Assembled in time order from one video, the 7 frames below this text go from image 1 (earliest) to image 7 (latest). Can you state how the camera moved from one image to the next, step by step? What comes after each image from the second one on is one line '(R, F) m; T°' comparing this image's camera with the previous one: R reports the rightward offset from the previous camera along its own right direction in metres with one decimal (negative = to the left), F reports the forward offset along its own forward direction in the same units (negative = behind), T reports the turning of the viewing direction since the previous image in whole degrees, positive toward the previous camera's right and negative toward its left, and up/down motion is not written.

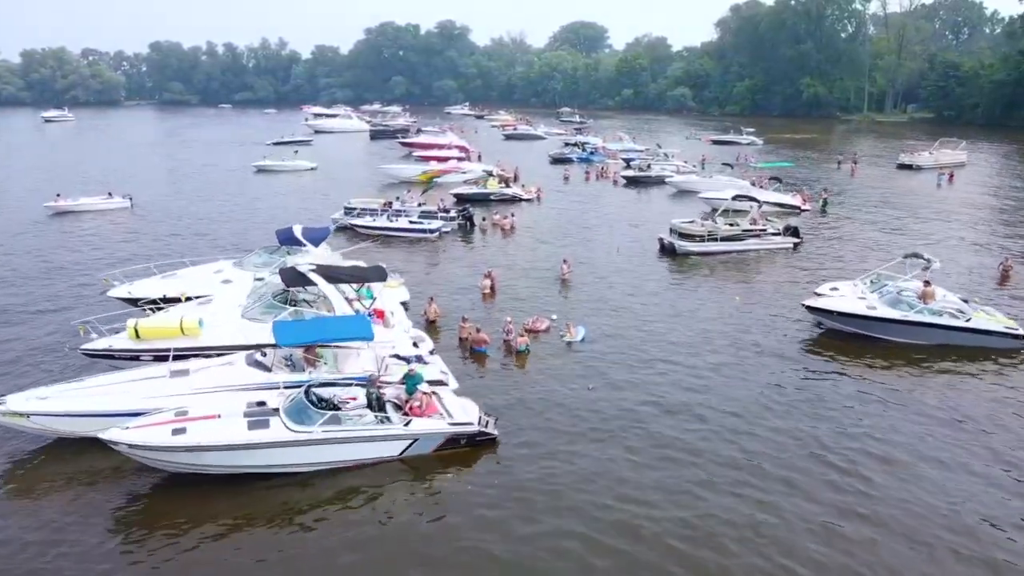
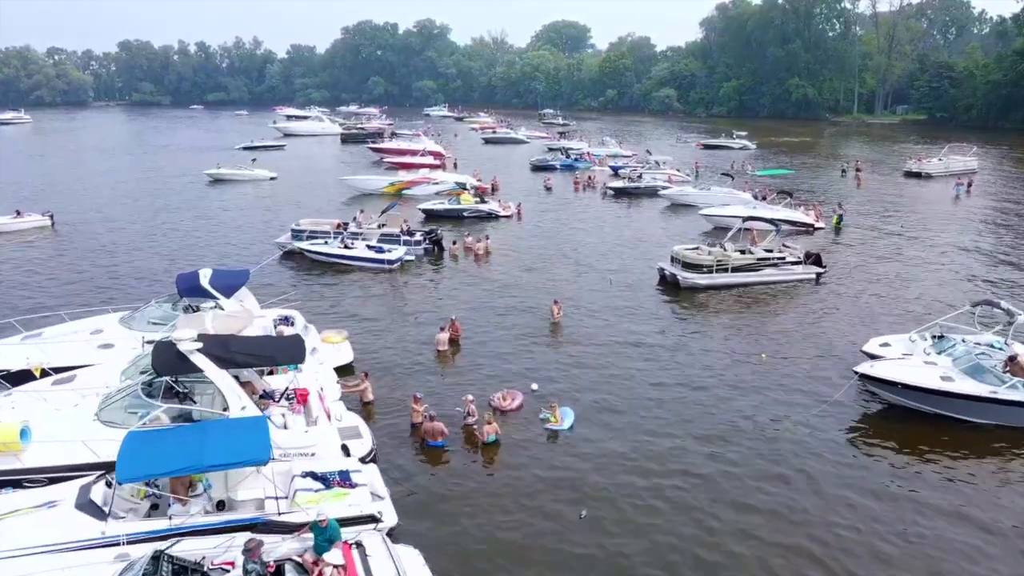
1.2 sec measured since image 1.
(+0.5, +6.6) m; +1°
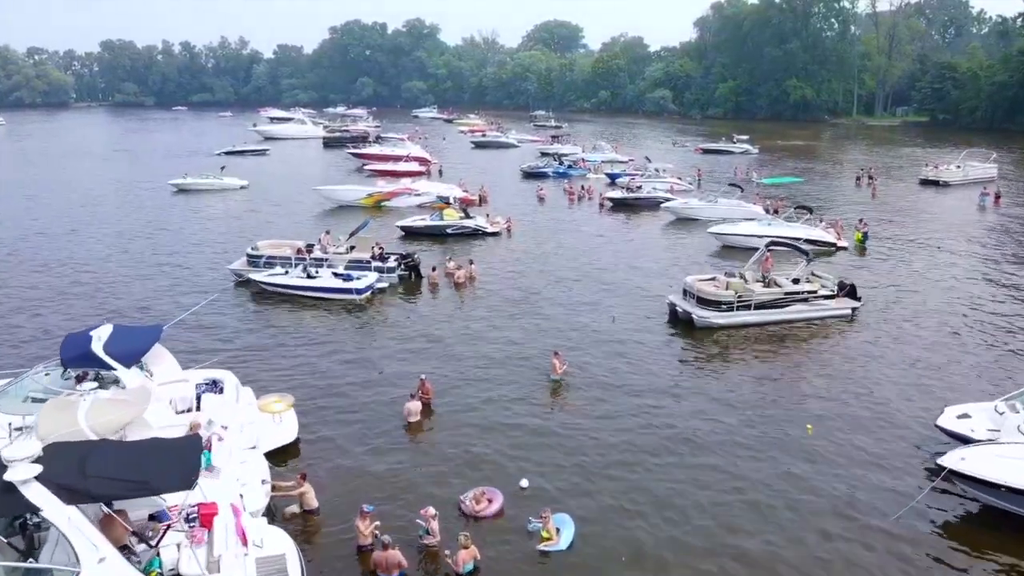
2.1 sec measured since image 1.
(+0.3, +5.2) m; +1°
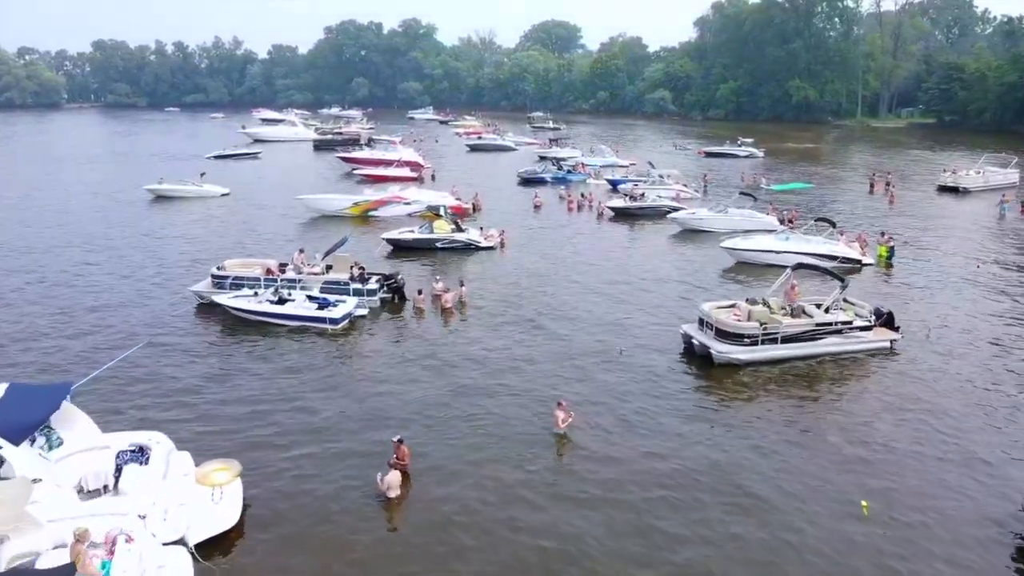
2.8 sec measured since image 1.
(+0.2, +3.7) m; 0°
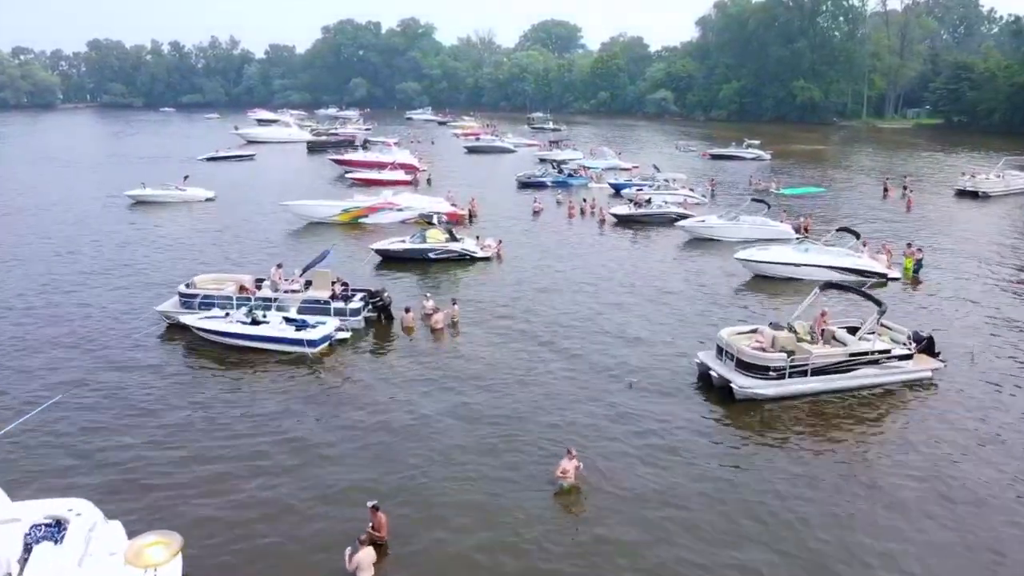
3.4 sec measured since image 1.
(+0.1, +3.0) m; 0°
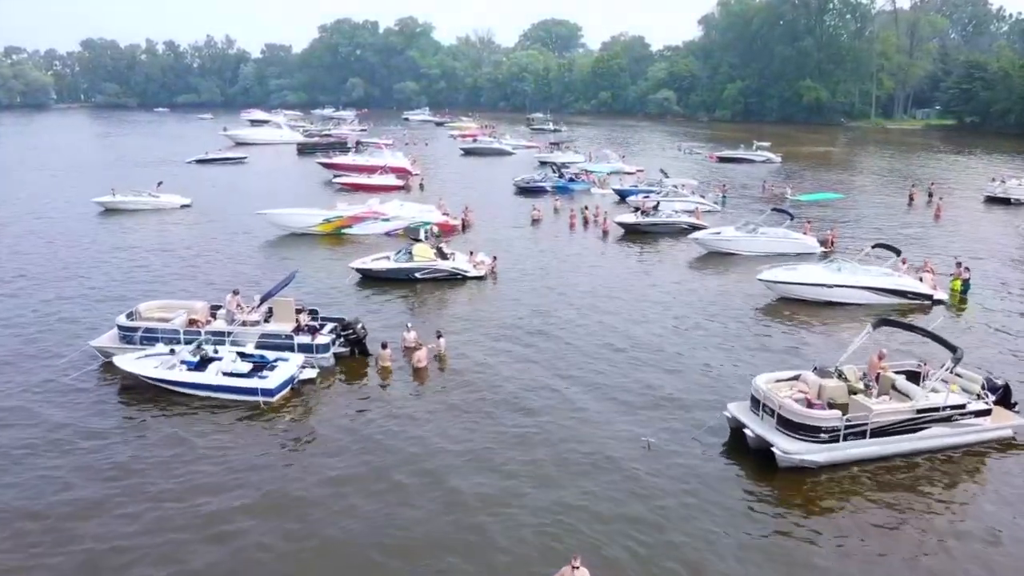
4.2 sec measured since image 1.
(+0.2, +4.3) m; 0°
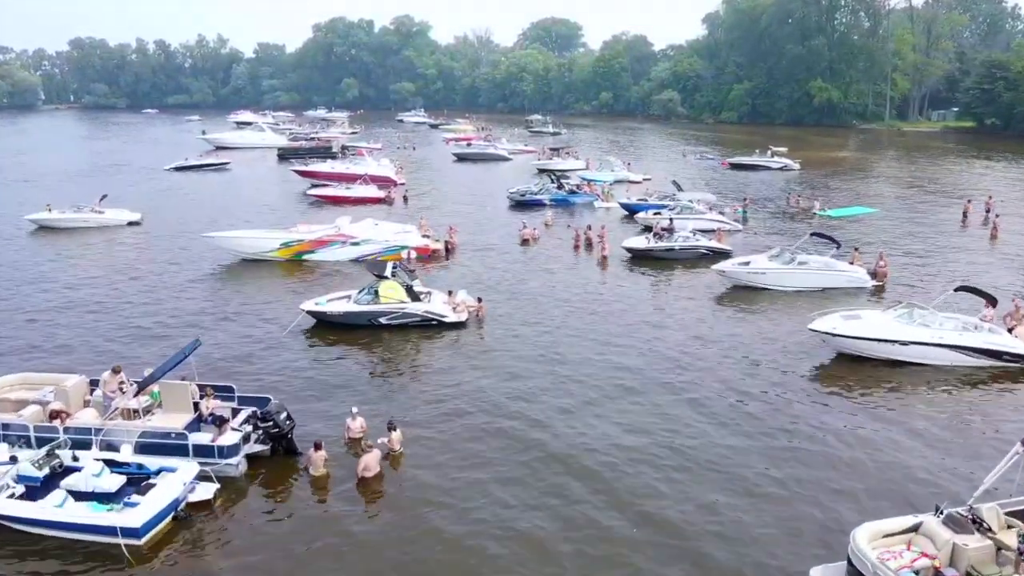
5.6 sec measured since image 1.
(+0.5, +7.2) m; 0°
